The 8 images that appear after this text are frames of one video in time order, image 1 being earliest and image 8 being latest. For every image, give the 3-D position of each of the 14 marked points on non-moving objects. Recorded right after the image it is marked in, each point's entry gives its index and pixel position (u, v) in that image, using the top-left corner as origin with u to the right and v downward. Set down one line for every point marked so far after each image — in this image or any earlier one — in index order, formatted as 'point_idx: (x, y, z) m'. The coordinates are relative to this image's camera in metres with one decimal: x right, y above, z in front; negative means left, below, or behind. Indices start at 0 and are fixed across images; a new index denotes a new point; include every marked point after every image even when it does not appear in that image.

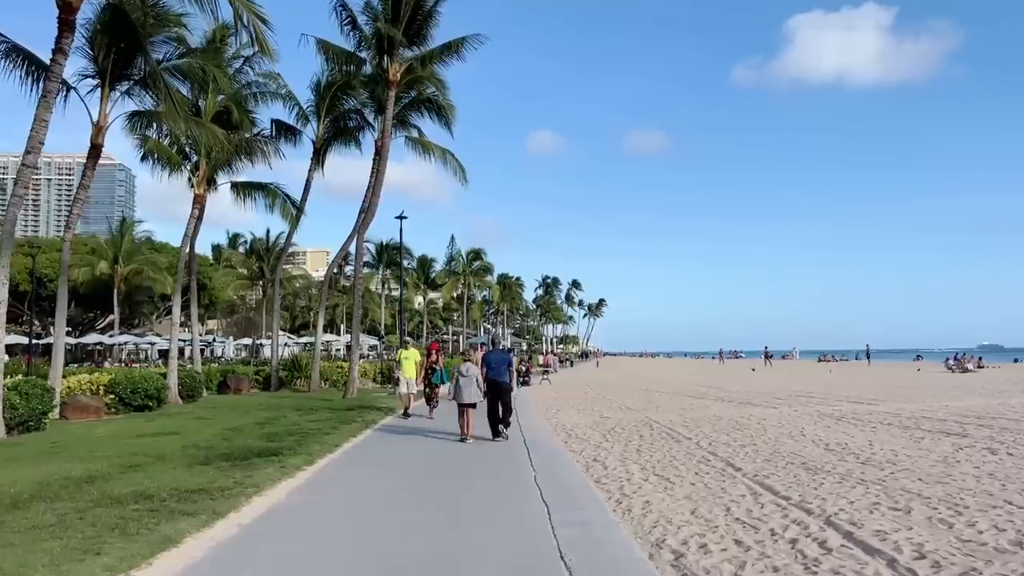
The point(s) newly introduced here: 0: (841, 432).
0: (+5.1, -2.2, +12.2) m
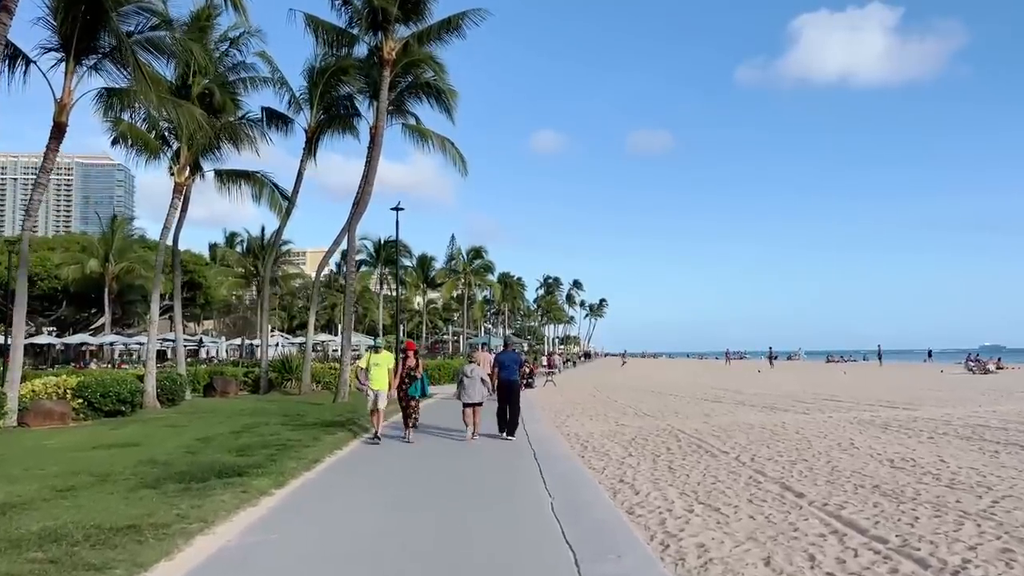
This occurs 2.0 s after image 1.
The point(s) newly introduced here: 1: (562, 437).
0: (+5.2, -2.1, +10.7) m
1: (+0.7, -2.2, +11.6) m
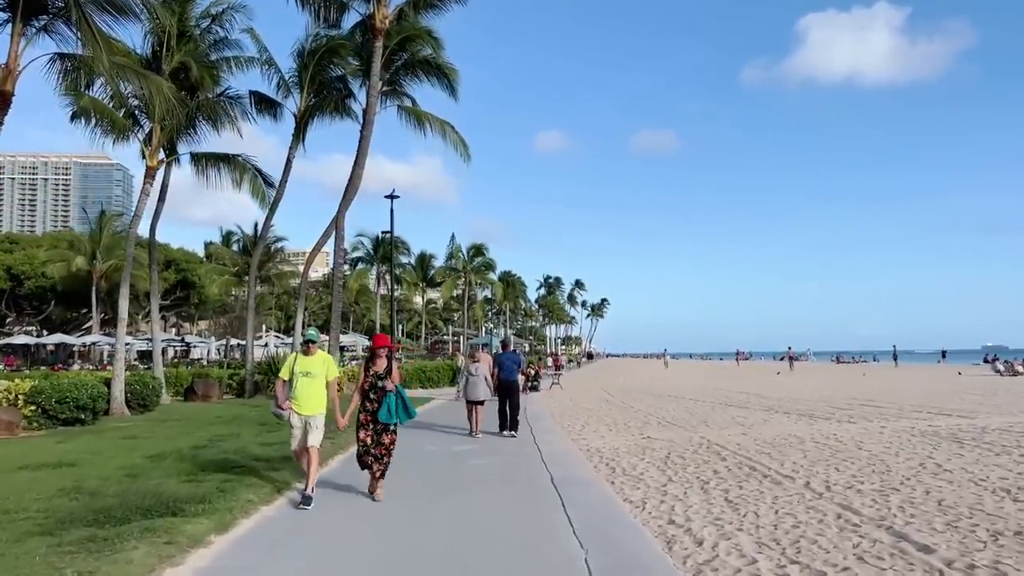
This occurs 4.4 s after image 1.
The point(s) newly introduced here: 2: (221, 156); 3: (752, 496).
0: (+5.4, -2.0, +8.8) m
1: (+0.9, -2.1, +9.8) m
2: (-7.1, +3.2, +19.1) m
3: (+2.2, -1.9, +7.0) m
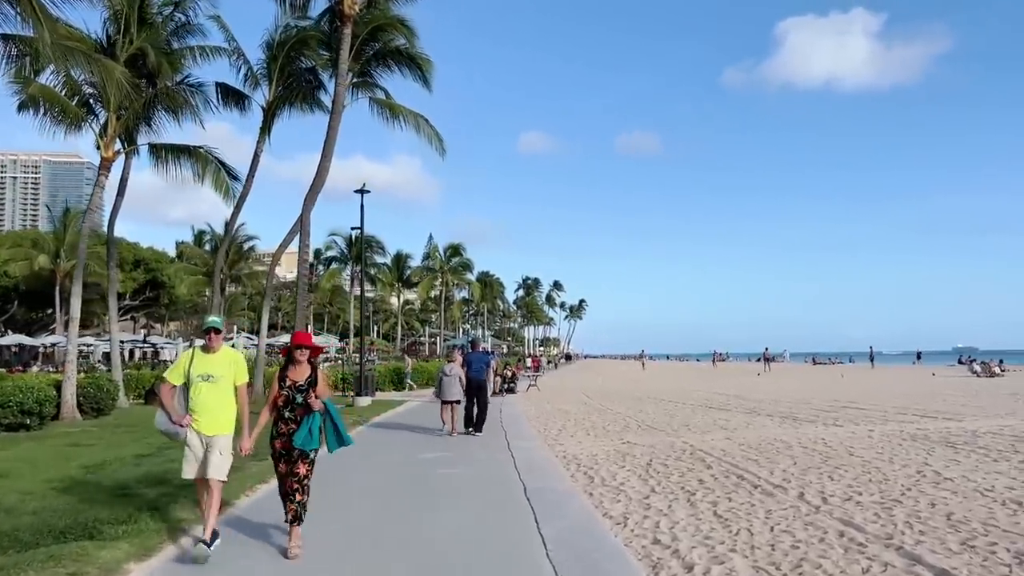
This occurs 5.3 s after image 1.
0: (+5.0, -1.9, +8.3) m
1: (+0.5, -2.0, +9.1) m
2: (-7.7, +3.3, +18.3) m
3: (+1.9, -1.8, +6.4) m
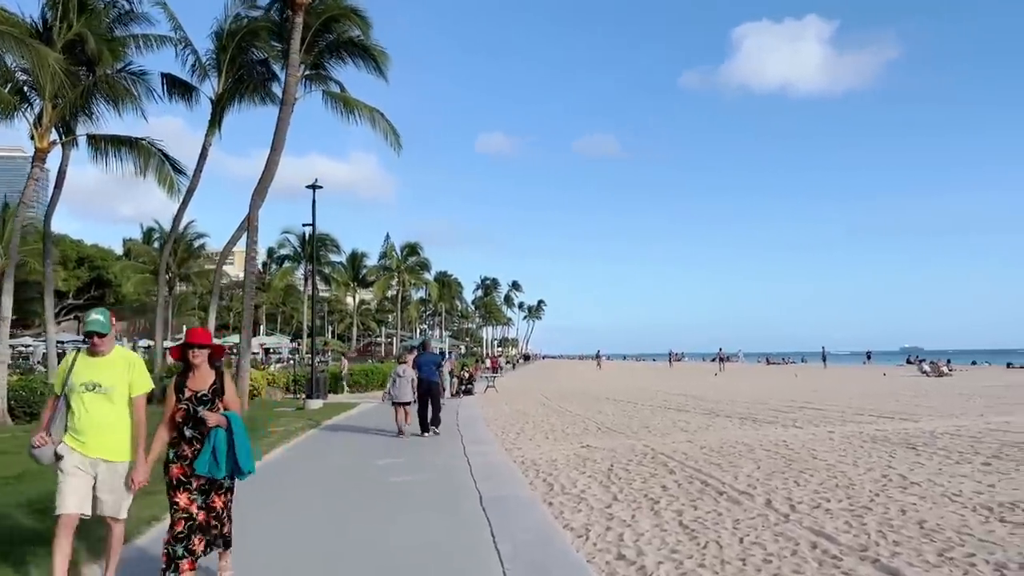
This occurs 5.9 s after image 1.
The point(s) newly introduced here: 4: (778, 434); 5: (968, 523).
0: (+4.6, -1.9, +8.2) m
1: (0.0, -2.0, +8.7) m
2: (-8.7, +3.3, +17.4) m
3: (+1.5, -1.8, +6.1) m
4: (+4.1, -2.3, +12.1) m
5: (+3.4, -1.7, +5.8) m
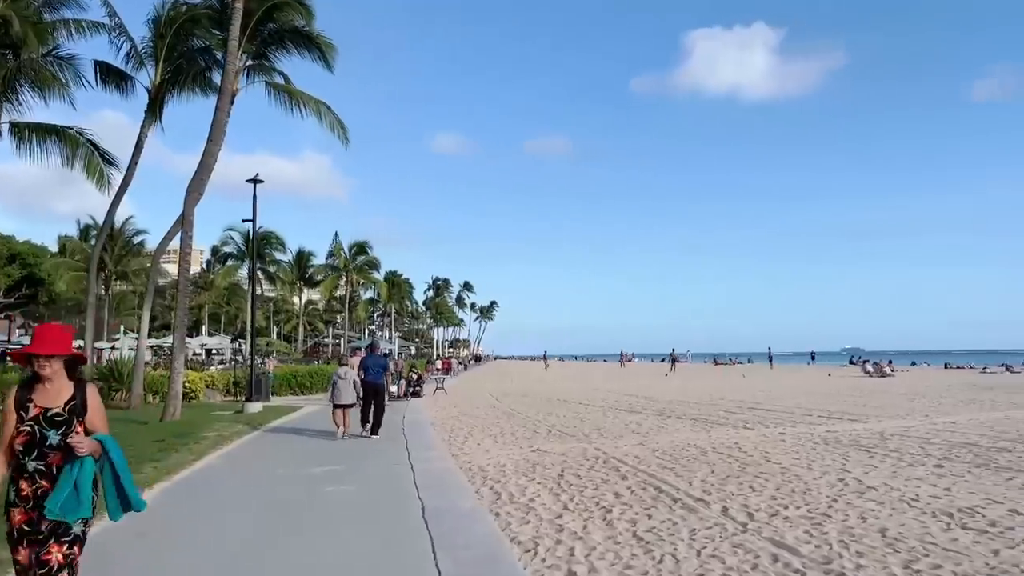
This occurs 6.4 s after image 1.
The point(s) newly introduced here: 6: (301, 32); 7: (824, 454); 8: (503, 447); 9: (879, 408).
0: (+4.0, -1.9, +8.0) m
1: (-0.5, -2.0, +8.3) m
2: (-9.8, +3.4, +16.4) m
3: (+1.1, -1.8, +5.8) m
4: (+3.3, -2.3, +12.0) m
5: (+3.0, -1.7, +5.6) m
6: (-5.0, +6.0, +18.4) m
7: (+3.9, -2.1, +9.8) m
8: (-0.1, -2.2, +10.7) m
9: (+8.5, -2.8, +18.0) m
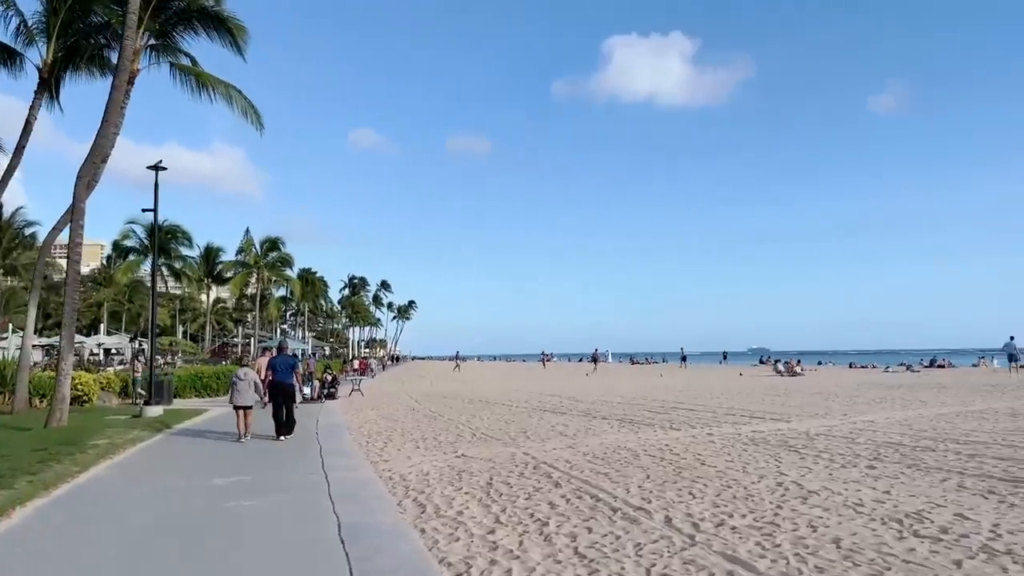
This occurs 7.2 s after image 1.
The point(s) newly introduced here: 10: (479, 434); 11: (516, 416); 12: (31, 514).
0: (+3.3, -1.9, +7.8) m
1: (-1.3, -1.9, +7.6) m
2: (-11.2, +3.5, +14.8) m
3: (+0.7, -1.7, +5.3) m
4: (+2.2, -2.2, +11.7) m
5: (+2.5, -1.7, +5.3) m
6: (-6.7, +6.1, +17.2) m
7: (+3.0, -2.1, +9.6) m
8: (-1.1, -2.1, +10.1) m
9: (+6.7, -2.8, +18.2) m
10: (-0.5, -2.3, +12.4) m
11: (+0.1, -2.7, +16.3) m
12: (-4.4, -1.9, +7.2) m
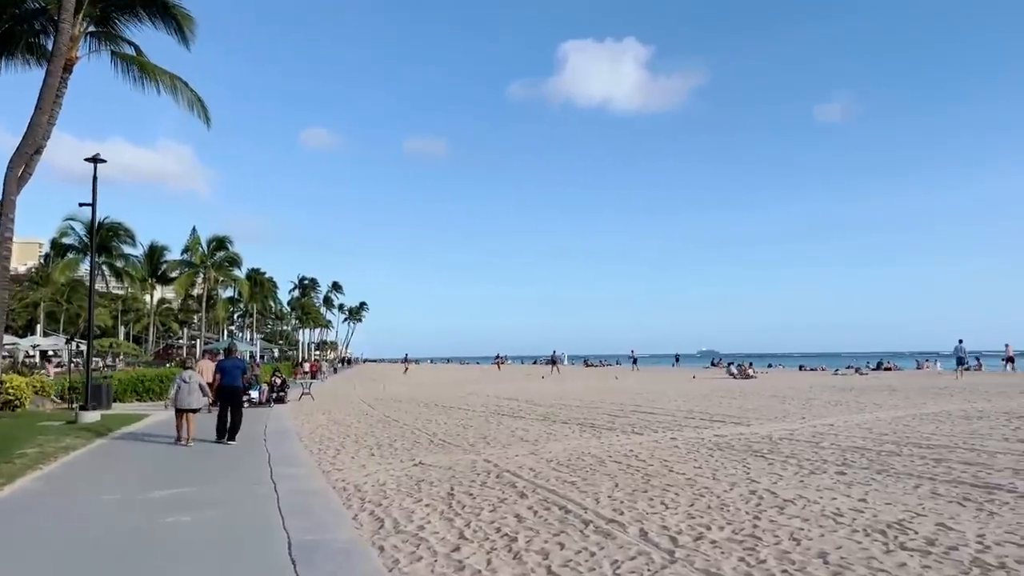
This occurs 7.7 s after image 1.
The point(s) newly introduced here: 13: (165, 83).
0: (+2.9, -1.9, +7.6) m
1: (-1.6, -1.9, +7.1) m
2: (-12.0, +3.6, +13.7) m
3: (+0.4, -1.7, +4.9) m
4: (+1.6, -2.3, +11.4) m
5: (+2.3, -1.7, +5.0) m
6: (-7.5, +6.1, +16.4) m
7: (+2.5, -2.1, +9.4) m
8: (-1.6, -2.1, +9.6) m
9: (+5.7, -2.8, +18.2) m
10: (-1.1, -2.3, +11.9) m
11: (-0.8, -2.7, +15.9) m
12: (-4.7, -1.8, +6.5) m
13: (-8.6, +5.0, +19.2) m
